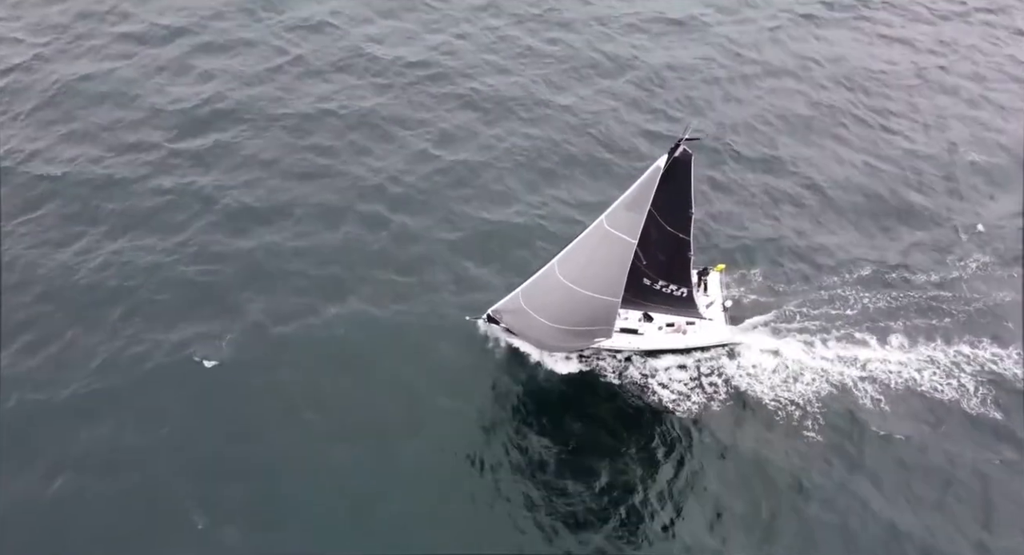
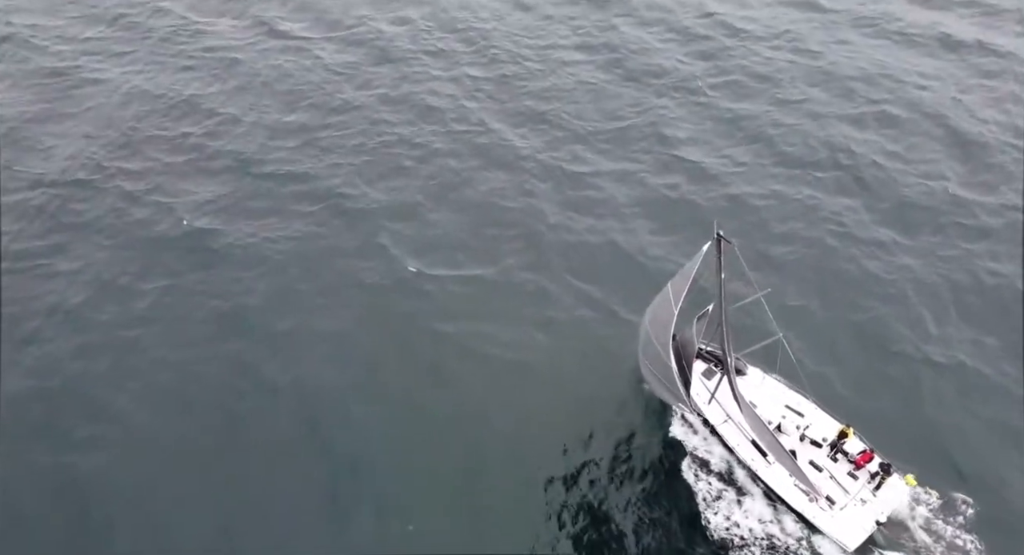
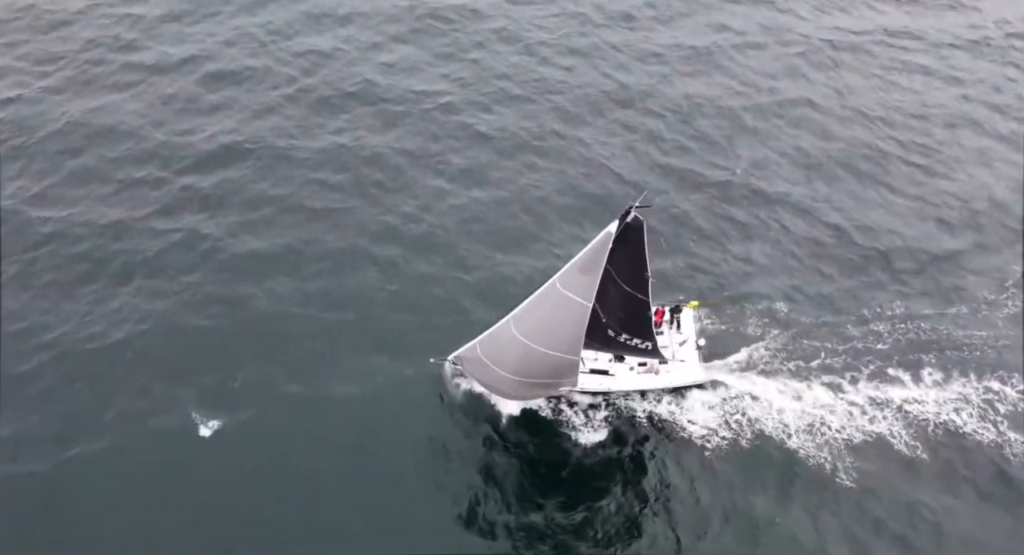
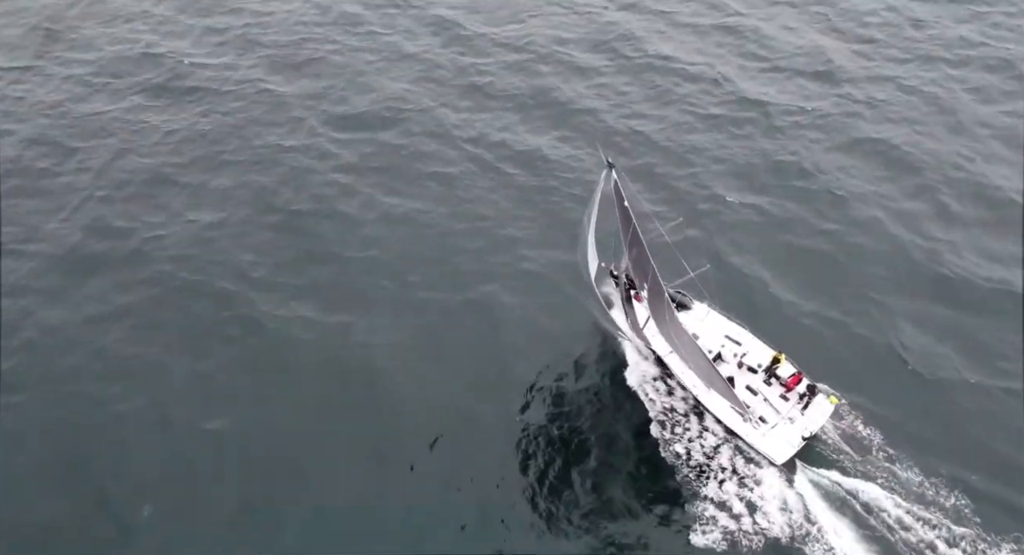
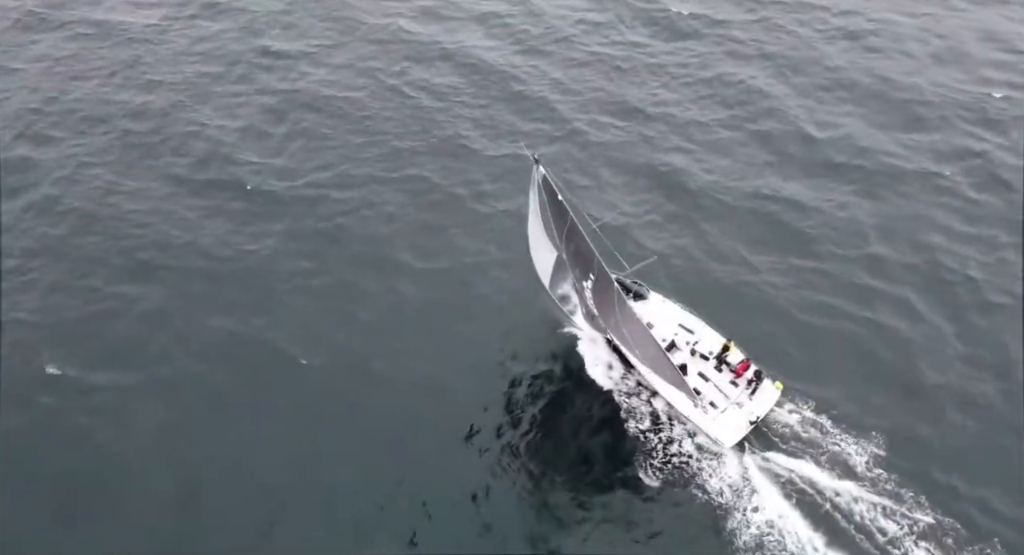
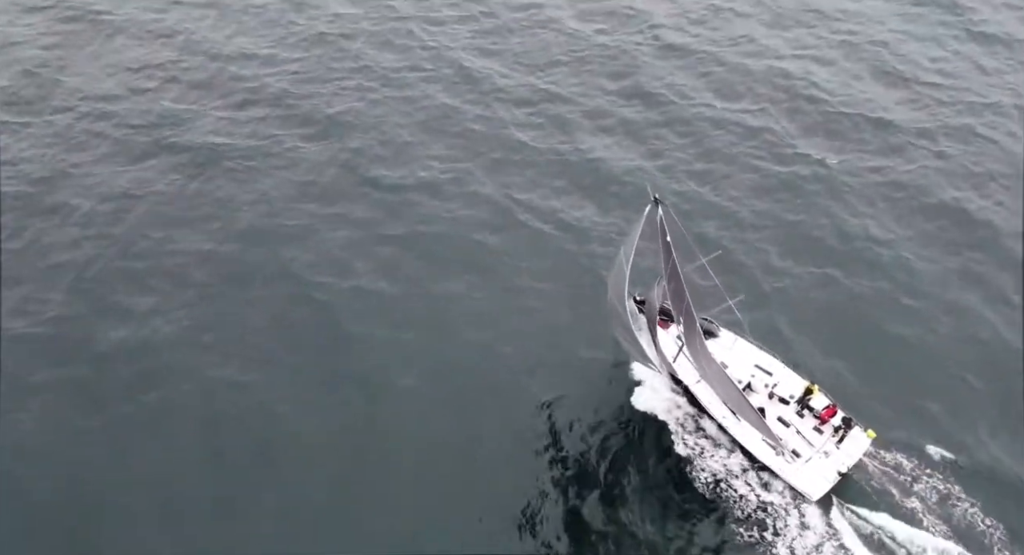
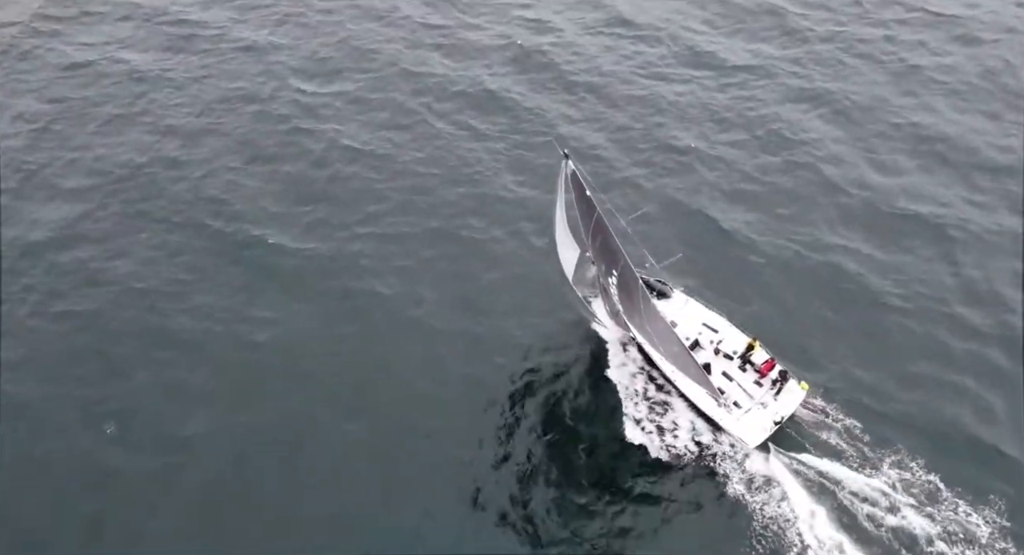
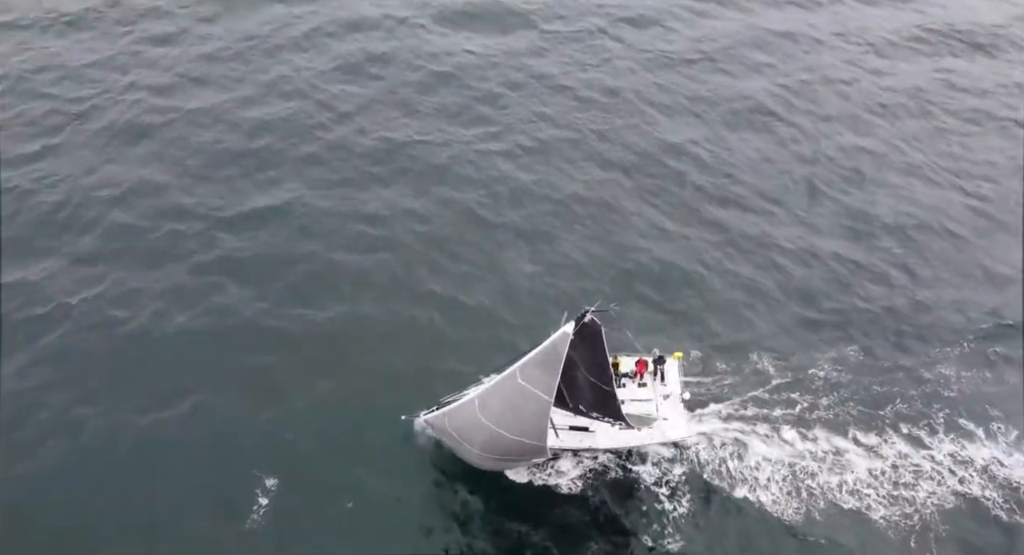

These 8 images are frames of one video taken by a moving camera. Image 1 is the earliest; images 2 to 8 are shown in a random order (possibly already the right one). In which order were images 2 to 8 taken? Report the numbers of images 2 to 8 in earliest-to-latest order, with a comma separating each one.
3, 8, 5, 7, 4, 6, 2
